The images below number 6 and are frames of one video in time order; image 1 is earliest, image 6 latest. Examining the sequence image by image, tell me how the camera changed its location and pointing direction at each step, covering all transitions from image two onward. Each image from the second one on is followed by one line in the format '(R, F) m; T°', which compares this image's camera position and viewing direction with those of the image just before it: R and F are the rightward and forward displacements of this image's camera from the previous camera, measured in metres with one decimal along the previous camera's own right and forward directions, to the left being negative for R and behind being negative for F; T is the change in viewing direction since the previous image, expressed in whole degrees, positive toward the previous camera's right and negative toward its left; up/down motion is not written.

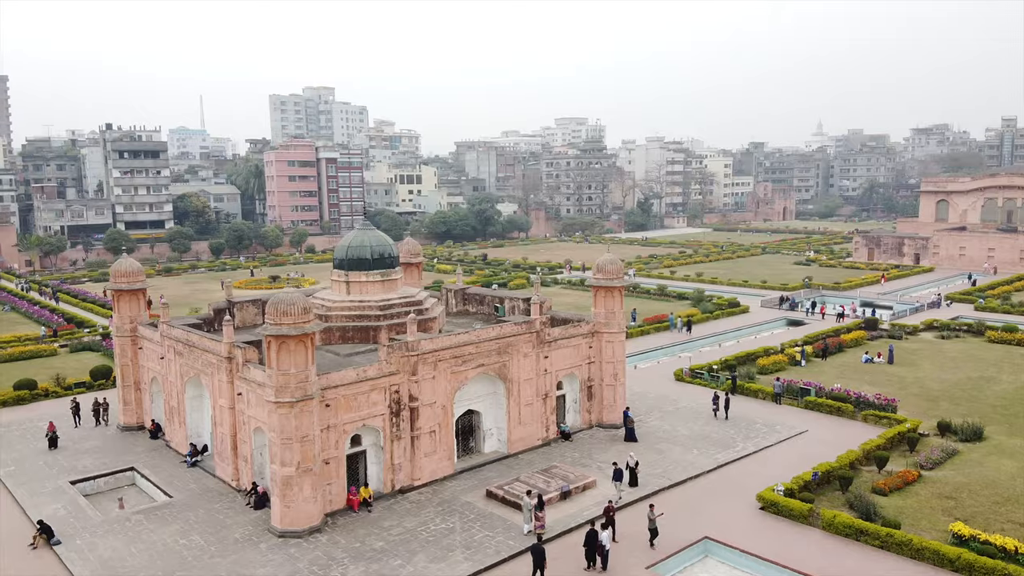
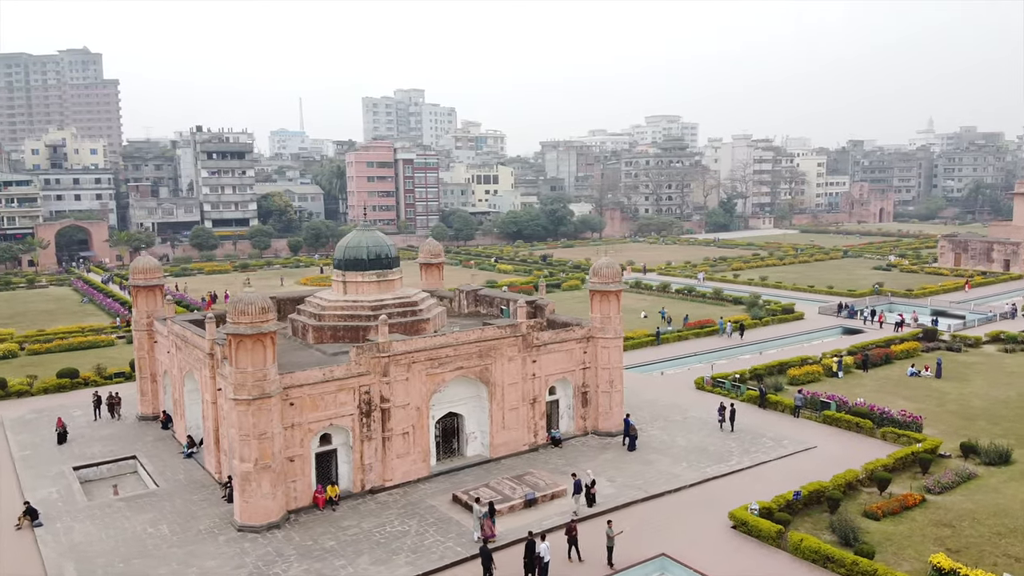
(+3.5, +0.5) m; -7°
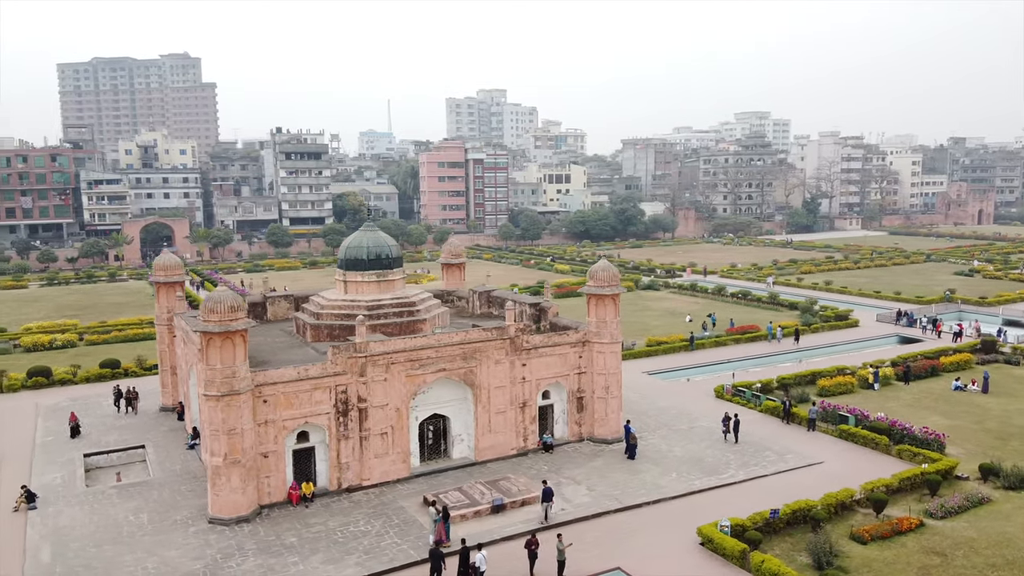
(+3.2, +0.4) m; -7°
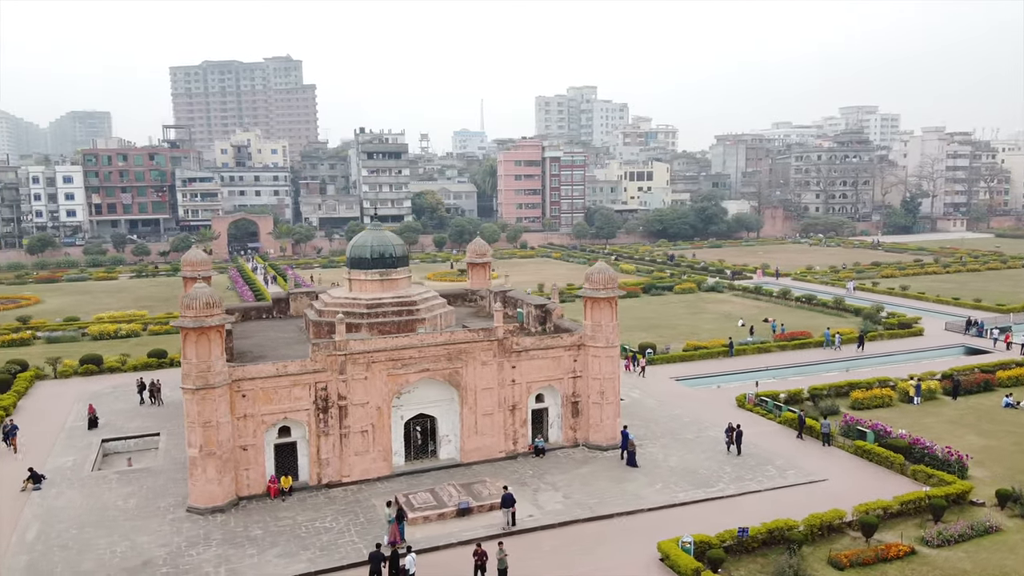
(+3.4, +0.5) m; -7°
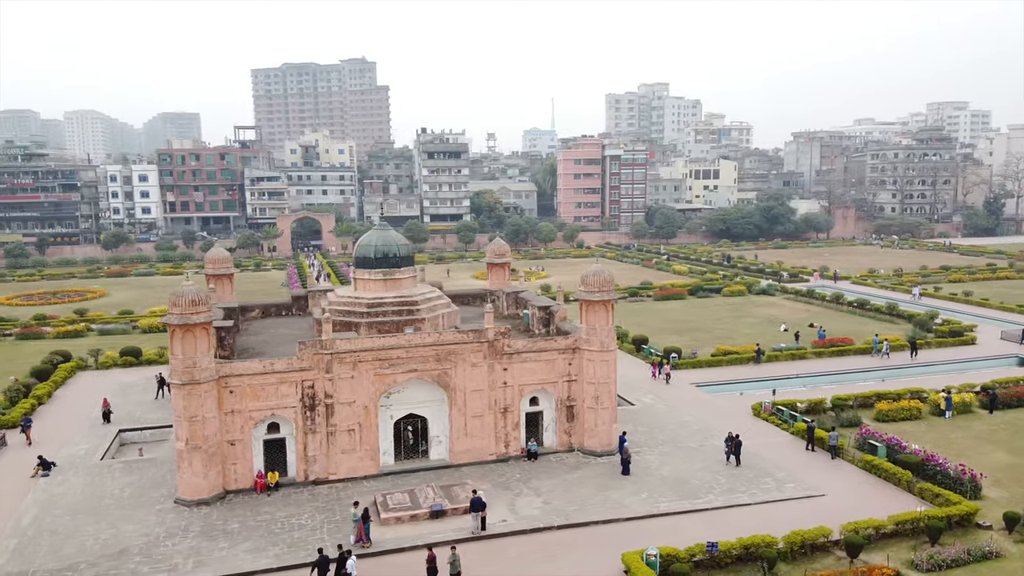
(+2.6, +0.4) m; -6°
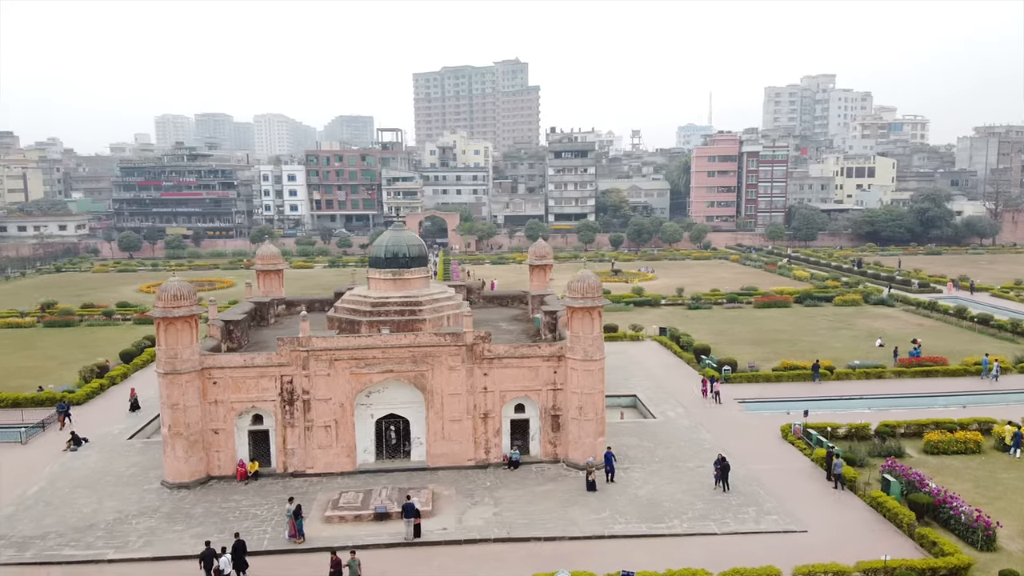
(+5.5, +1.2) m; -12°
